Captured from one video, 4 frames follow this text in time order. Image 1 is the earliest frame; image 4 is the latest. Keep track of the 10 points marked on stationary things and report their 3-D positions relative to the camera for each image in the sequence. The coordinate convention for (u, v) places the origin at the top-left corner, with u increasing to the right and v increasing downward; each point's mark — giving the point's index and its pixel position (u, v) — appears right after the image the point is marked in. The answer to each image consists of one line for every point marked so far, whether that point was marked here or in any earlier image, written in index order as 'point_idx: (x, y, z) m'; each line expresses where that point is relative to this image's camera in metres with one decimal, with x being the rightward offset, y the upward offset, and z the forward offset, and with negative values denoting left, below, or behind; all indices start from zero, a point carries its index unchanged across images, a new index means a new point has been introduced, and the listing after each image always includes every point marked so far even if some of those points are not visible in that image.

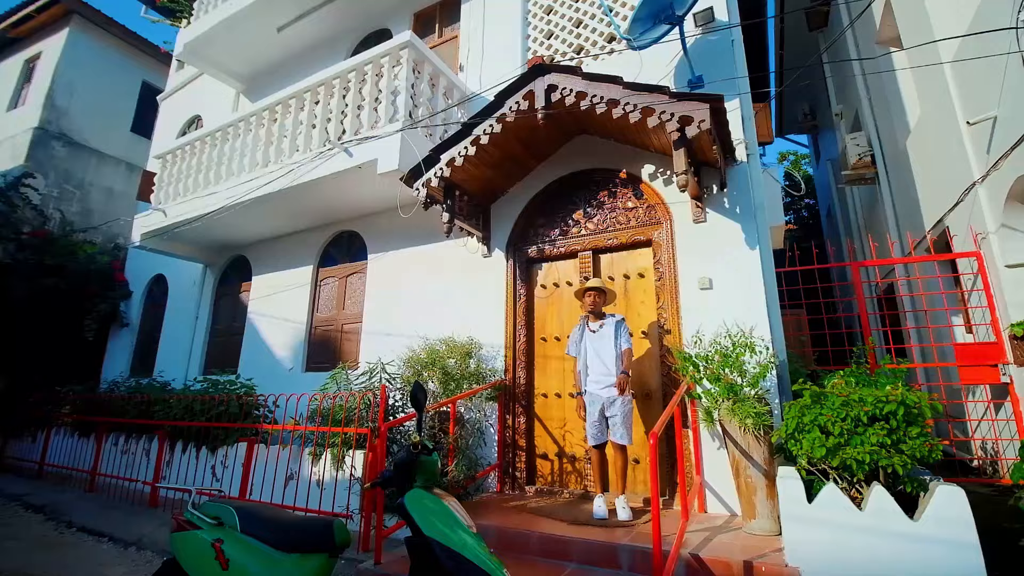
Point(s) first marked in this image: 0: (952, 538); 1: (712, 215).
0: (+2.3, -1.3, +2.6) m
1: (+1.8, +0.7, +4.5) m
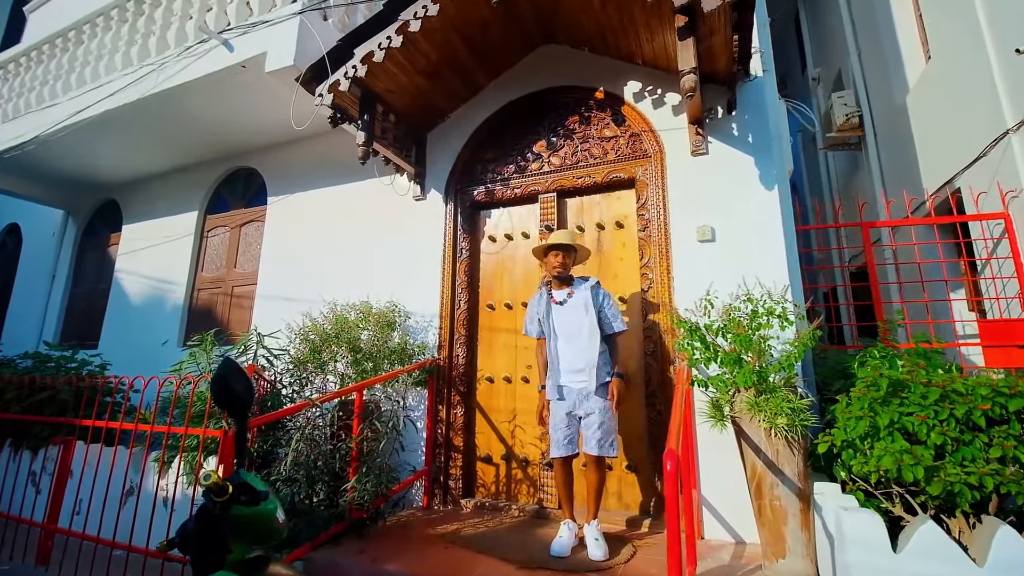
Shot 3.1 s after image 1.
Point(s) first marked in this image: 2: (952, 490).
0: (+2.0, -1.1, +1.7) m
1: (+1.4, +1.0, +3.4) m
2: (+1.6, -0.7, +1.9) m
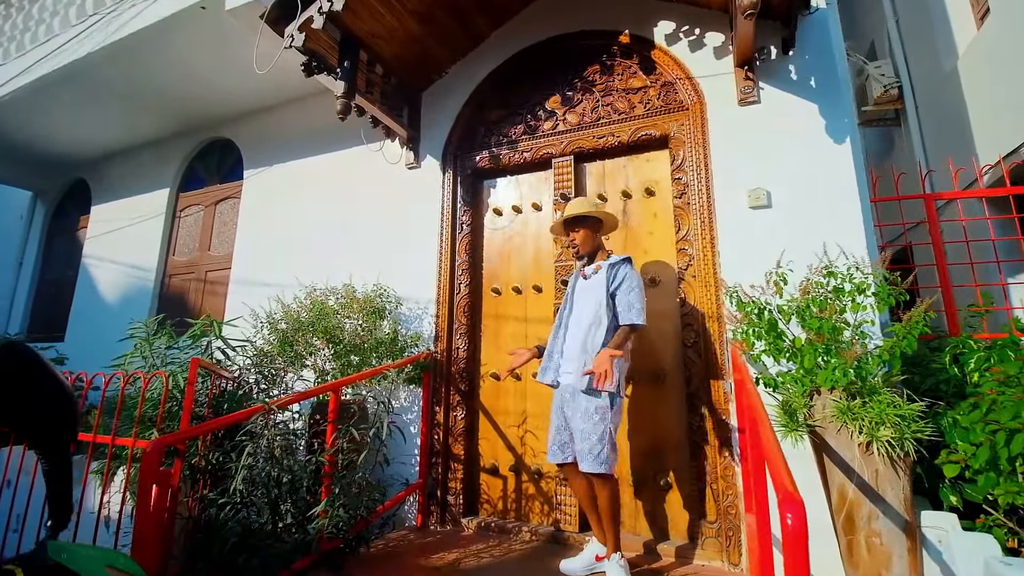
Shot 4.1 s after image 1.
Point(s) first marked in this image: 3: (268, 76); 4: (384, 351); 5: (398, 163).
0: (+2.1, -1.0, +1.1) m
1: (+1.4, +1.1, +2.8) m
2: (+1.7, -0.6, +1.3) m
3: (-2.0, +1.7, +4.0) m
4: (-0.8, -0.4, +3.1) m
5: (-0.9, +0.9, +3.8) m
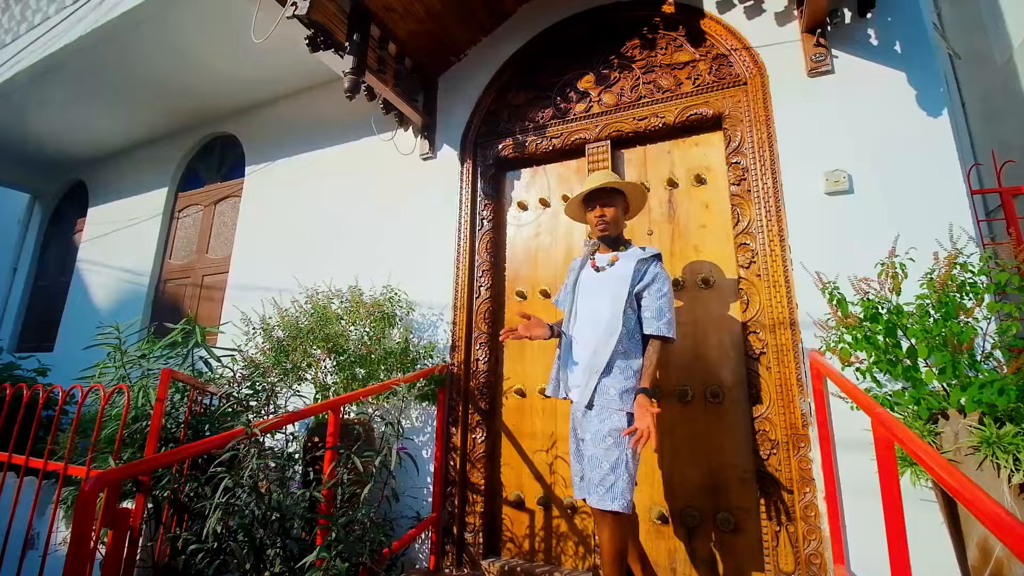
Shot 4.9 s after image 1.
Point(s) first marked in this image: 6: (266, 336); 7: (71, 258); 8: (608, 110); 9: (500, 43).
0: (+2.2, -0.9, +0.6) m
1: (+1.6, +1.1, +2.4) m
2: (+1.8, -0.6, +0.8) m
3: (-1.8, +1.7, +3.7) m
4: (-0.6, -0.4, +2.7) m
5: (-0.7, +0.9, +3.4) m
6: (-1.4, -0.3, +2.9) m
7: (-4.8, +0.3, +5.5) m
8: (+0.6, +1.0, +2.9) m
9: (-0.1, +1.6, +3.3) m
